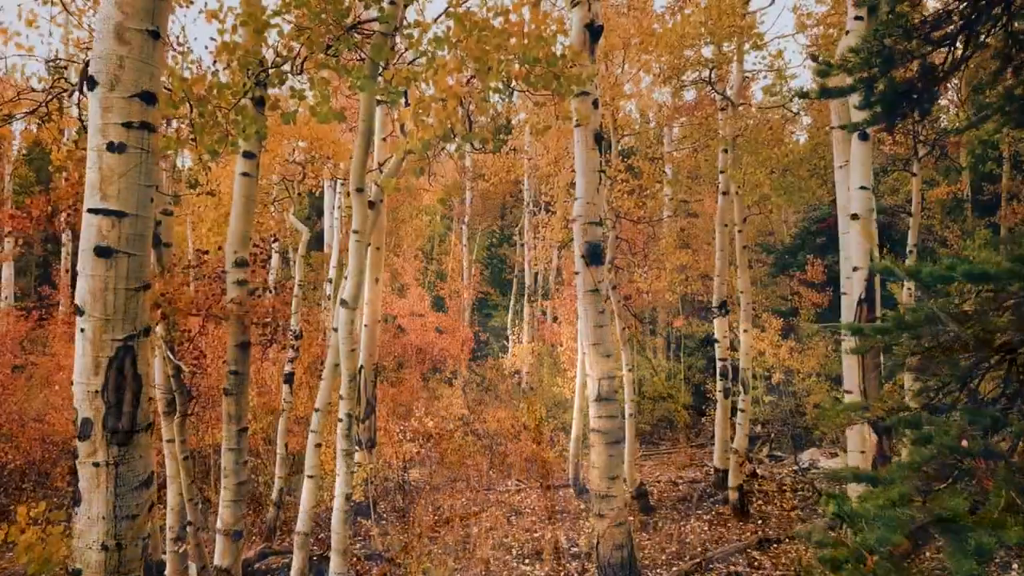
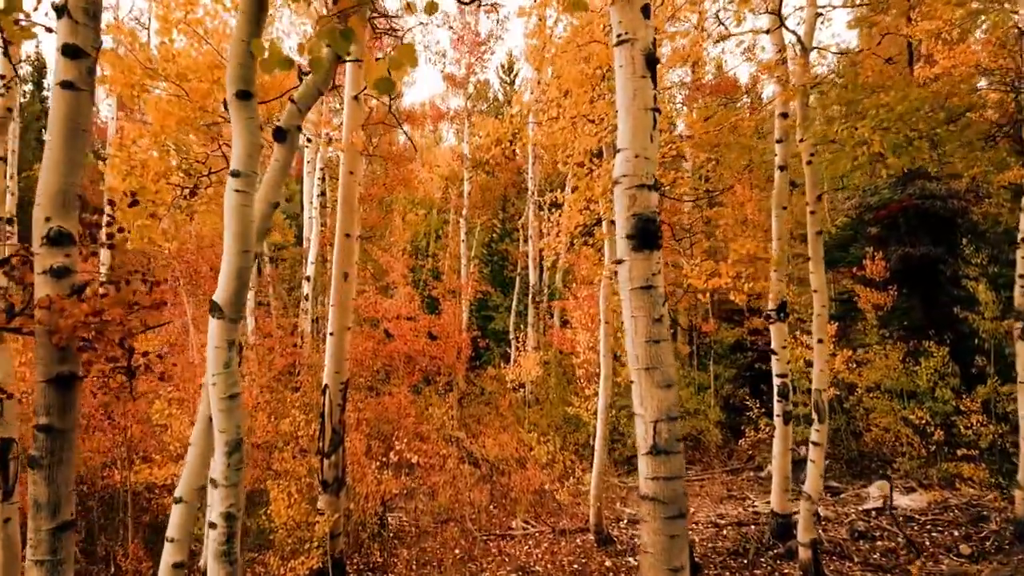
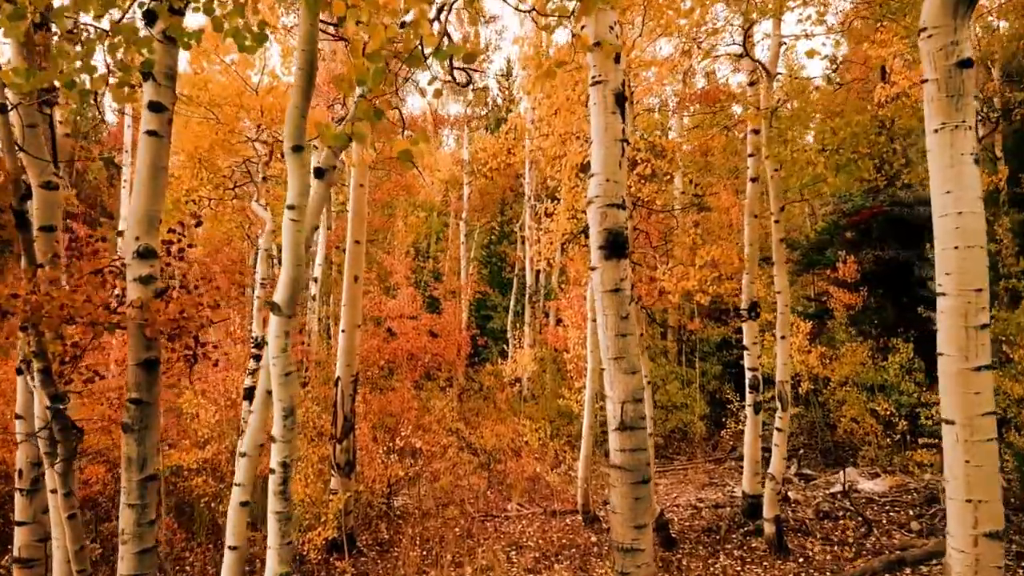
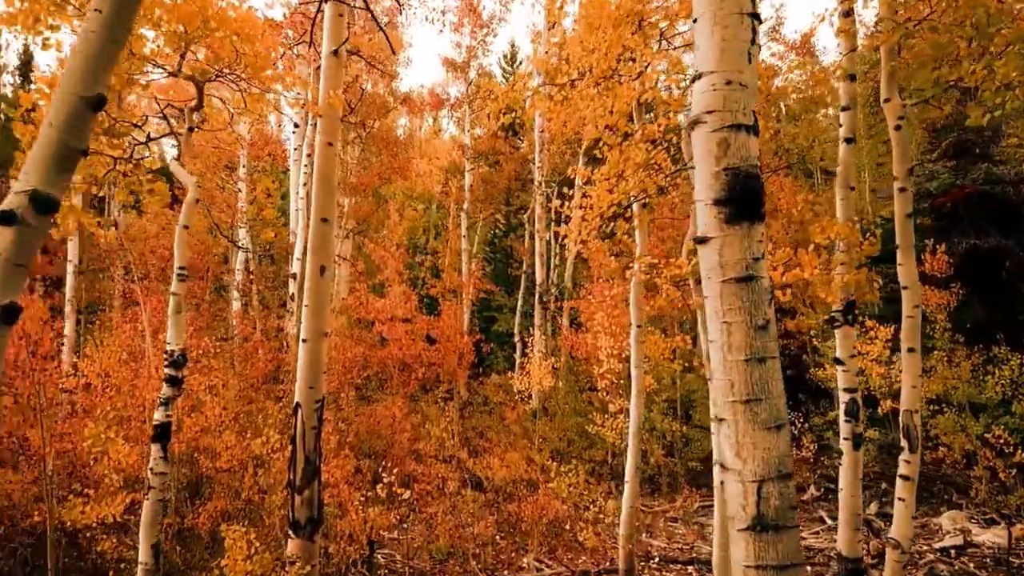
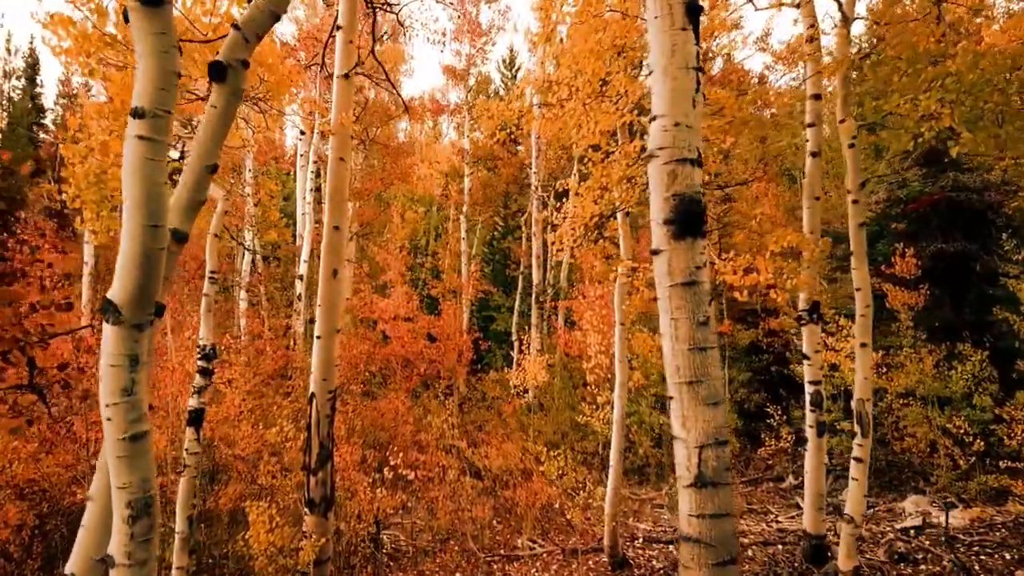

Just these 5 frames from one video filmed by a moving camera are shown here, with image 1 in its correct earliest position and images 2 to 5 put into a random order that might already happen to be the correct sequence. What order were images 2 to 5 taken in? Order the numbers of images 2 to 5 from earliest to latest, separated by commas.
3, 2, 5, 4
